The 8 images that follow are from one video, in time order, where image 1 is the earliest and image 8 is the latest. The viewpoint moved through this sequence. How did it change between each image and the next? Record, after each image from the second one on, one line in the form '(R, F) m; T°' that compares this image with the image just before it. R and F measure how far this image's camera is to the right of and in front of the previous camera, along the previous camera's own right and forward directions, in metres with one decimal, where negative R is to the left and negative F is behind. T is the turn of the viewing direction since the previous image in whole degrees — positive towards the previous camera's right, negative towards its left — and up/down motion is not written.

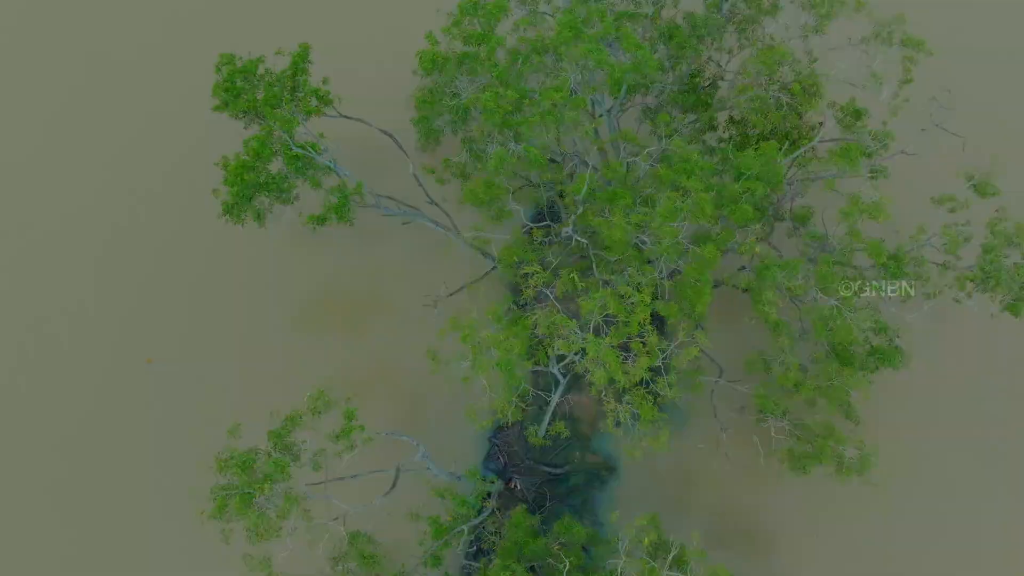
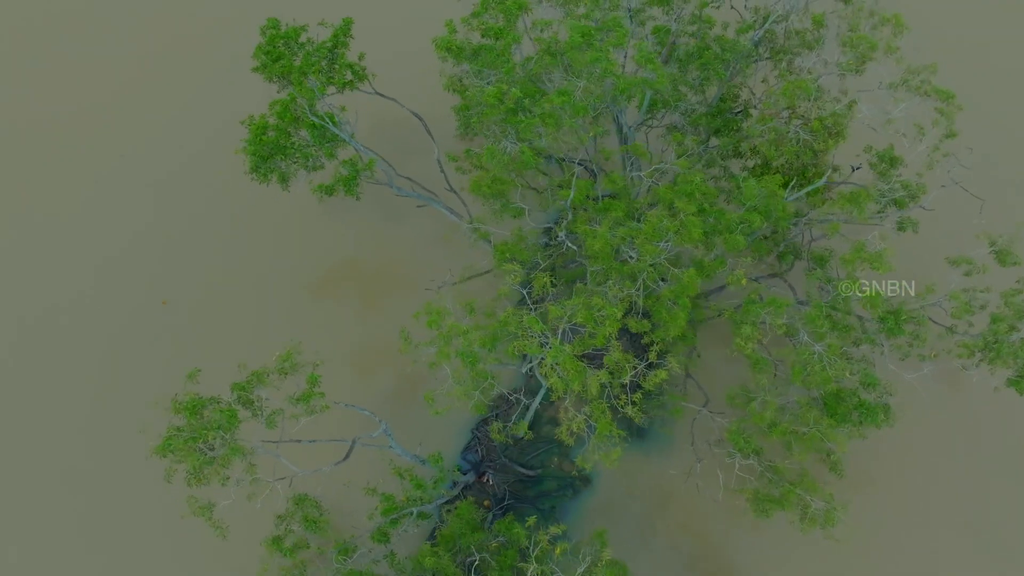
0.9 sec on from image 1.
(+1.2, 0.0) m; -5°
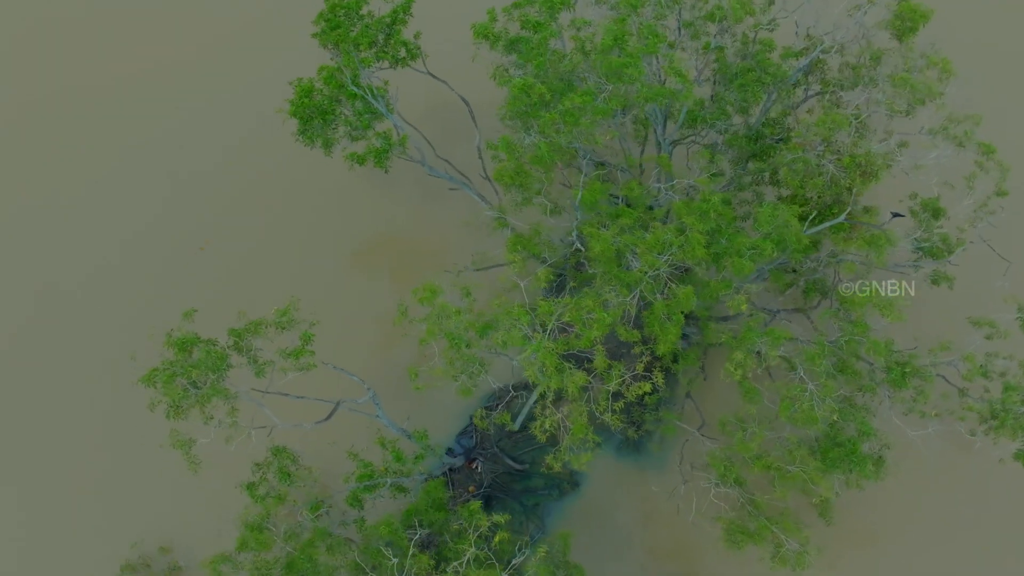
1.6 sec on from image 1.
(+1.0, -0.1) m; -5°
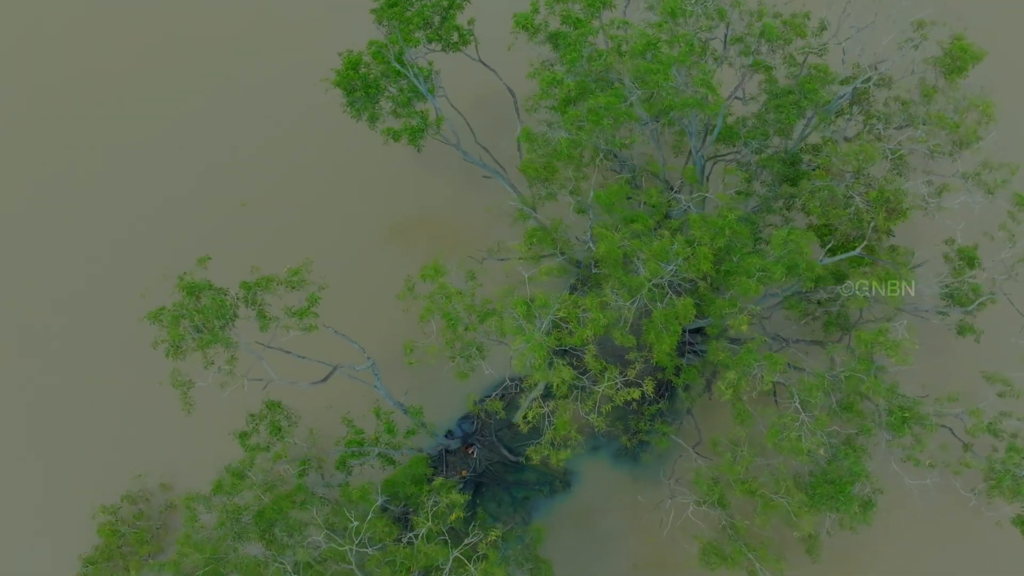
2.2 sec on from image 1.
(+0.8, -0.1) m; -4°
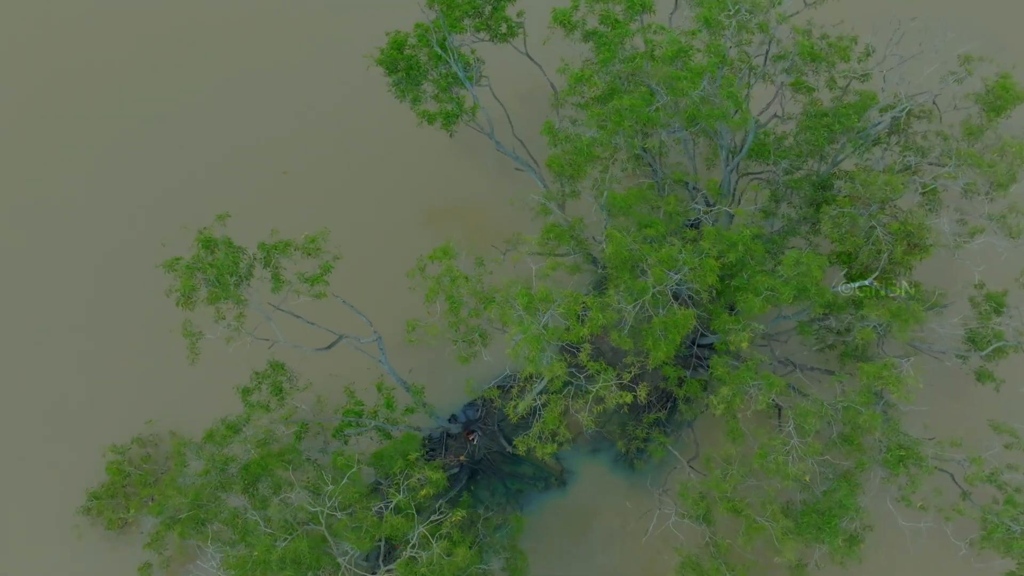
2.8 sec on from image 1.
(+0.6, -0.1) m; -4°
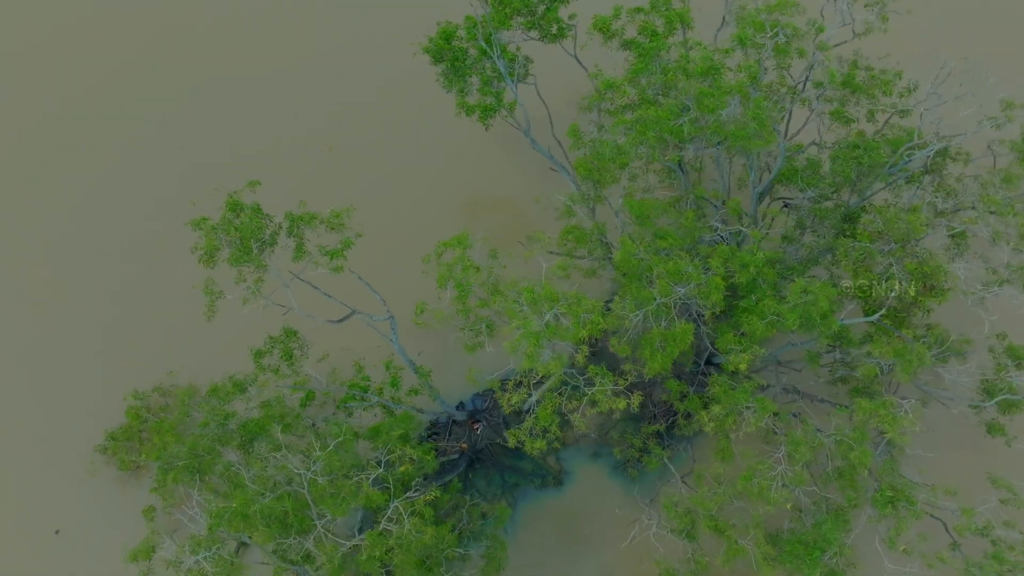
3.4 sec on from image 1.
(+0.6, -0.2) m; -4°
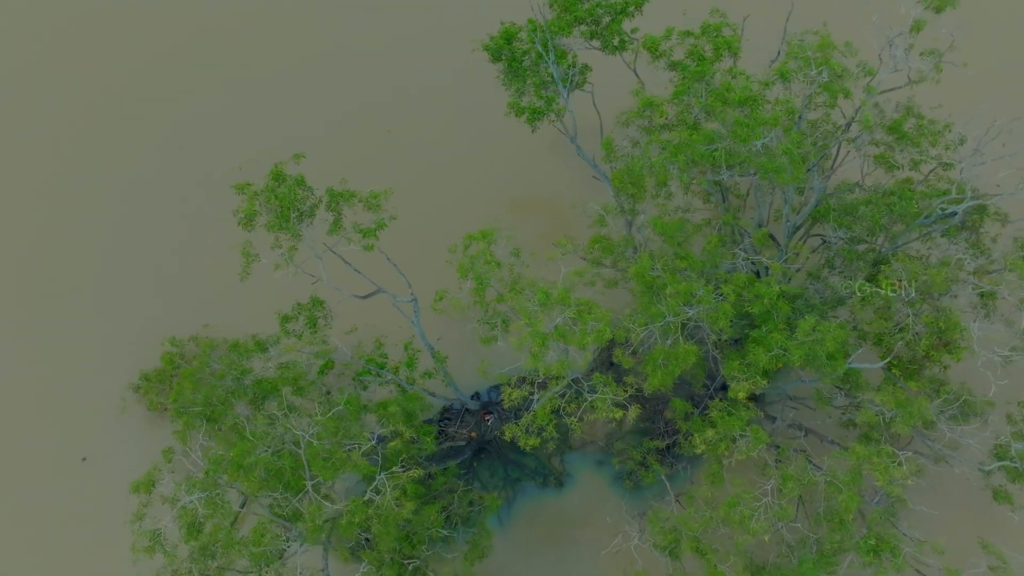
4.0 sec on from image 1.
(+0.6, -0.3) m; -4°
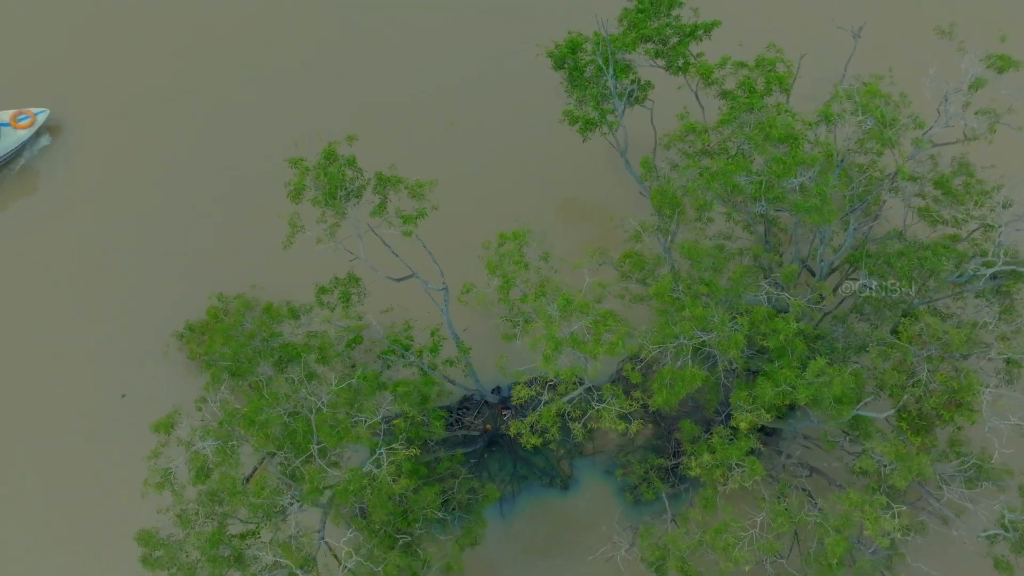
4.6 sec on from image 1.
(+0.5, -0.4) m; -4°
